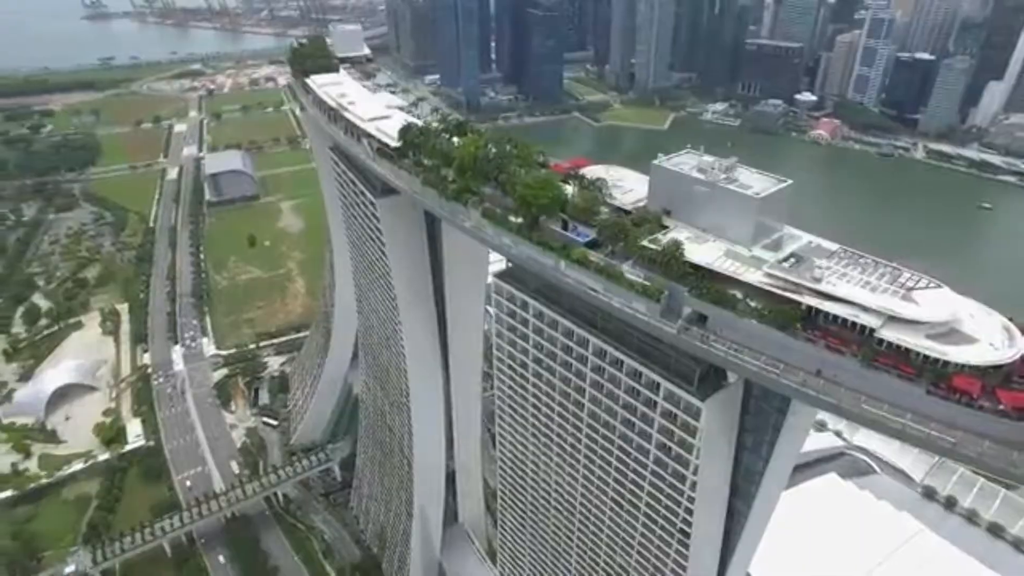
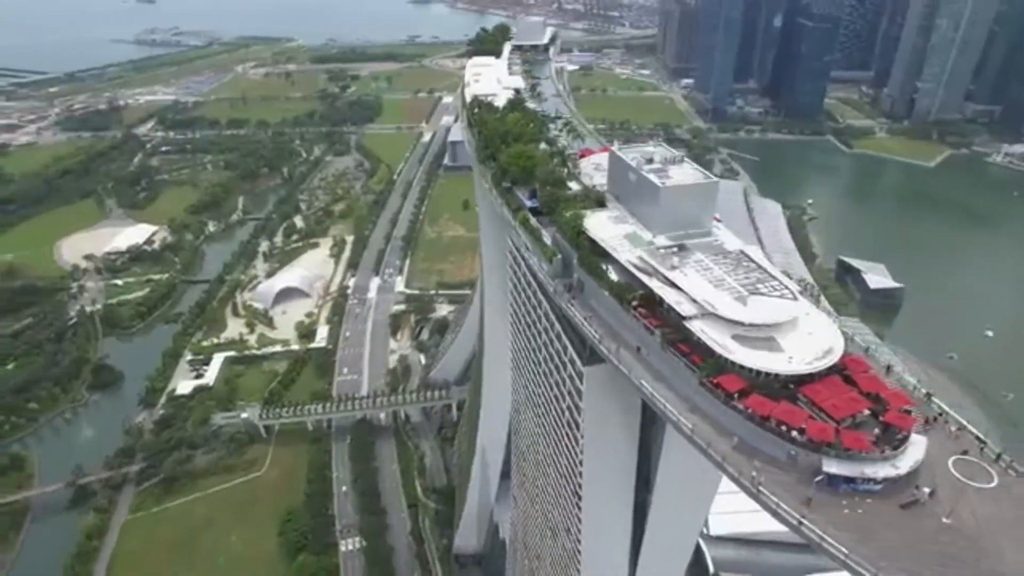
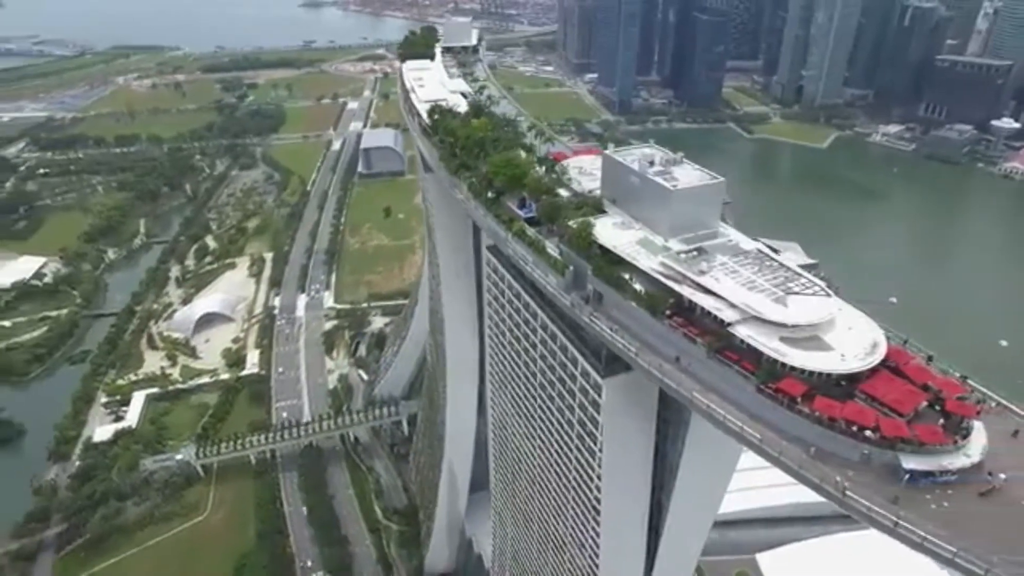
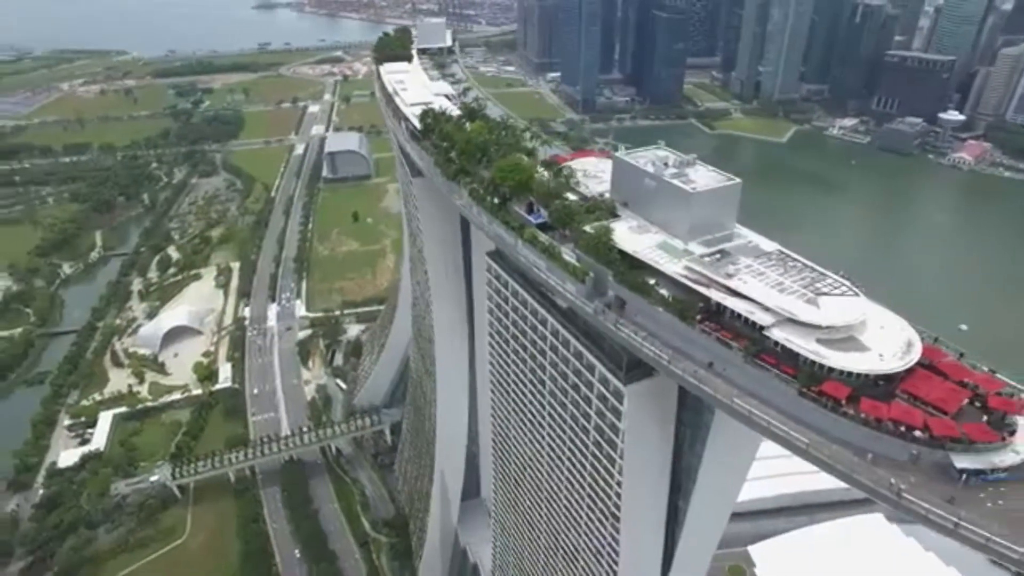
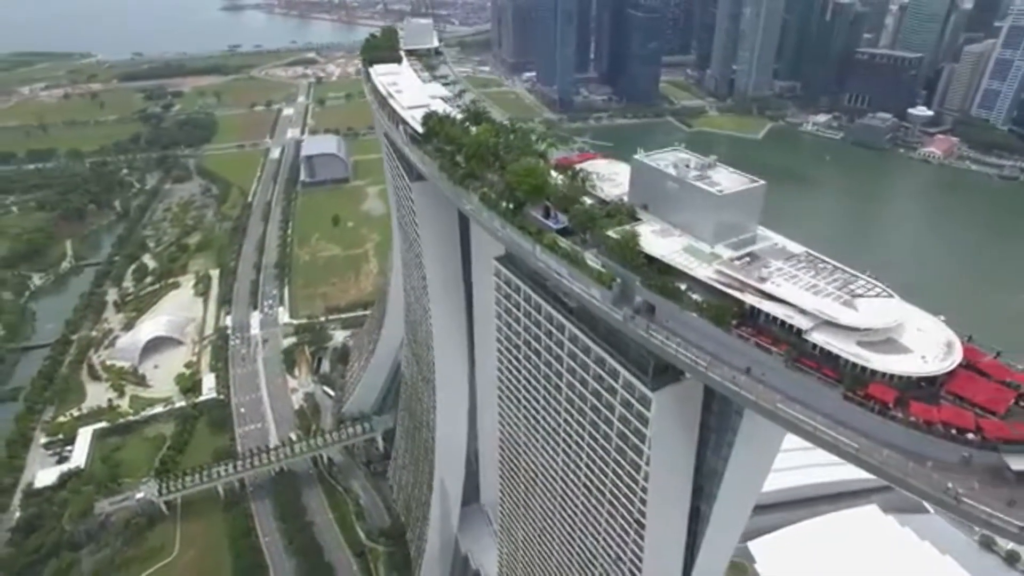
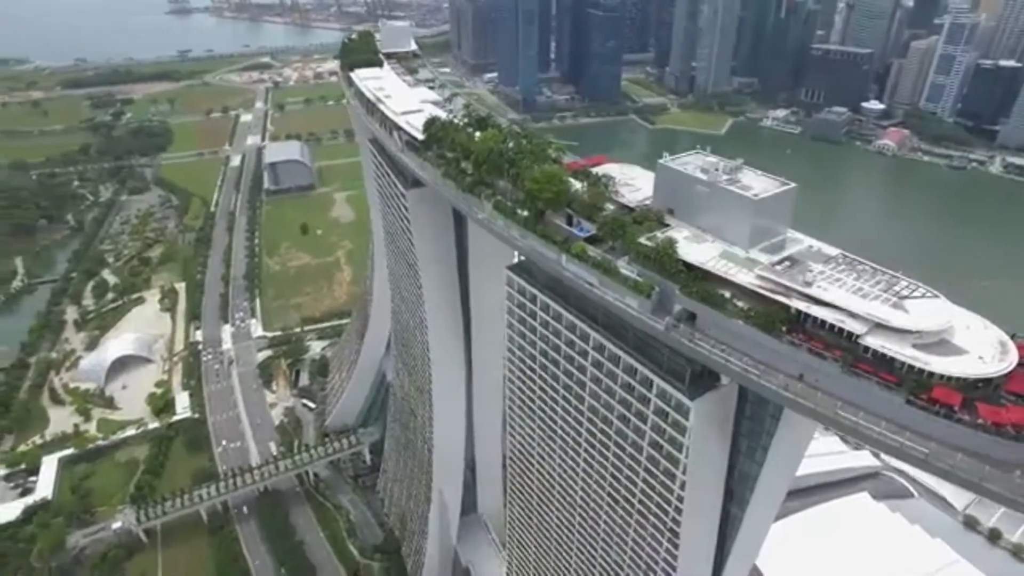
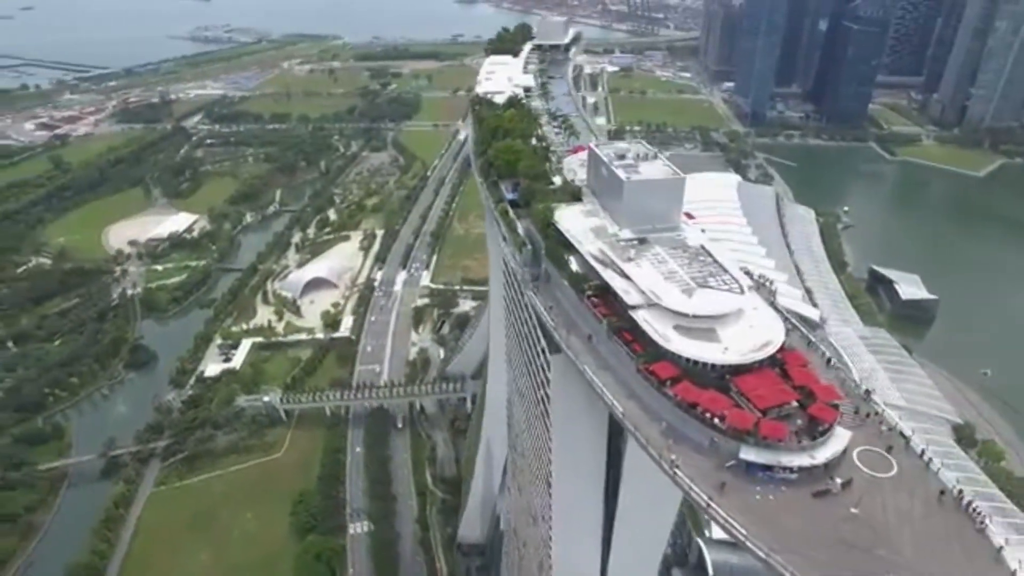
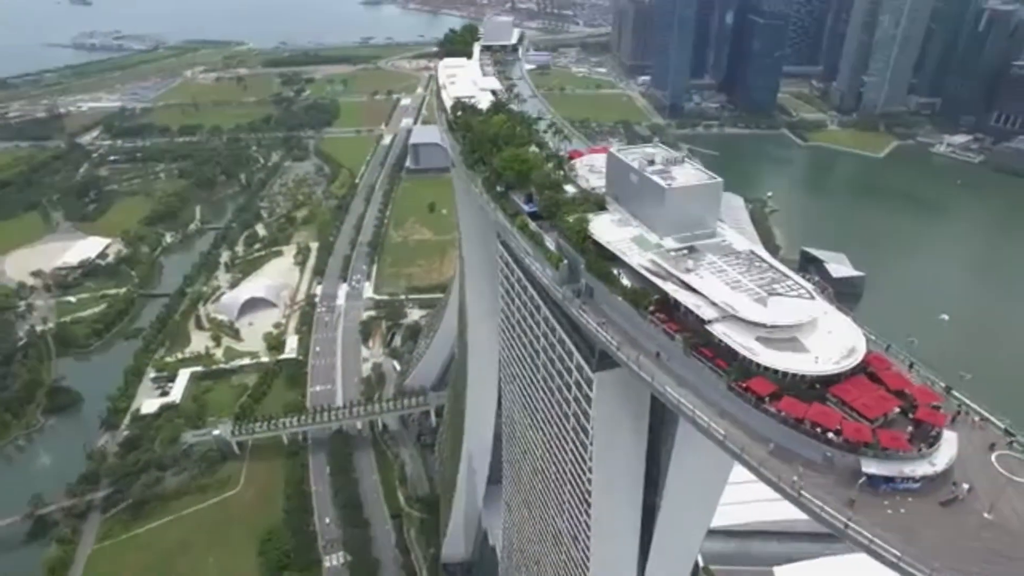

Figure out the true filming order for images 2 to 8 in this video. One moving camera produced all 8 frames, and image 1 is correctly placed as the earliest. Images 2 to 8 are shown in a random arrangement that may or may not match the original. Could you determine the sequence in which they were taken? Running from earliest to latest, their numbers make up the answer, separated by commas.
6, 5, 4, 3, 8, 2, 7
